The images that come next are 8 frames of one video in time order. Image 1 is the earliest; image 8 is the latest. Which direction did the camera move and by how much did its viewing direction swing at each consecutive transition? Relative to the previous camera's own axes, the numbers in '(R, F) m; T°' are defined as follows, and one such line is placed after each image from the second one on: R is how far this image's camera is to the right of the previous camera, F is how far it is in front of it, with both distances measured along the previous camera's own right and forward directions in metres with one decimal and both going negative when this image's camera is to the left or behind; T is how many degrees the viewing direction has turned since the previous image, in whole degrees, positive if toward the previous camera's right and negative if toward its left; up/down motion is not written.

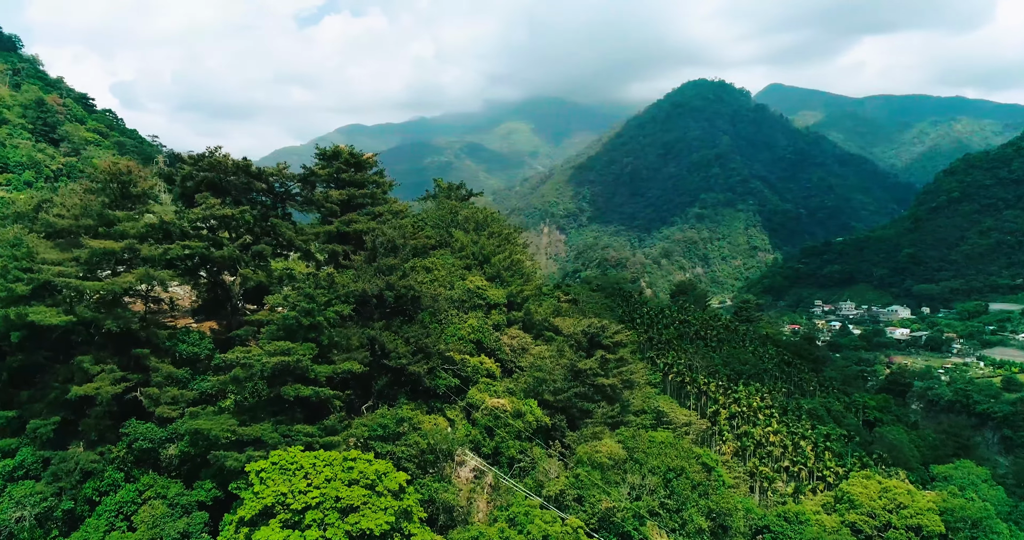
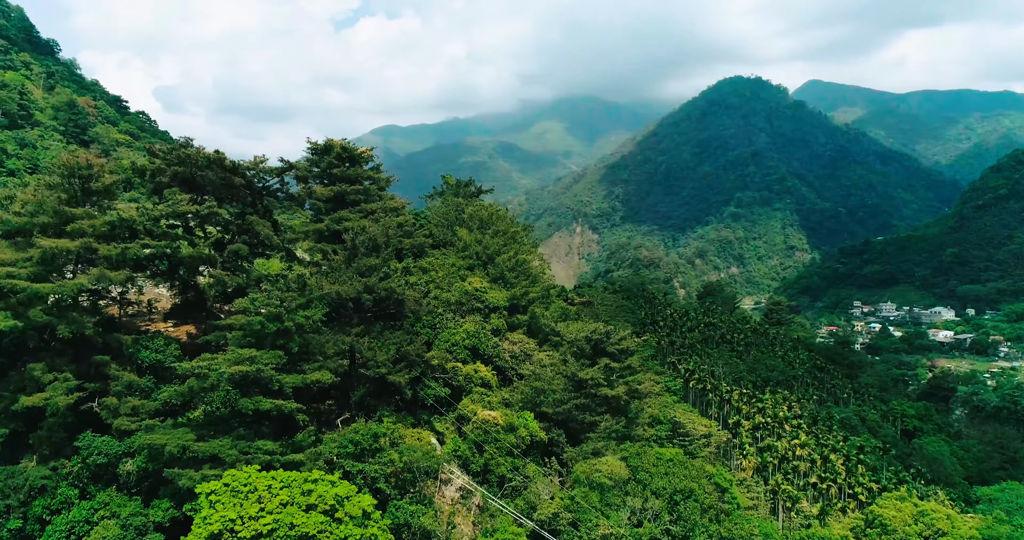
(+1.8, +2.9) m; -3°
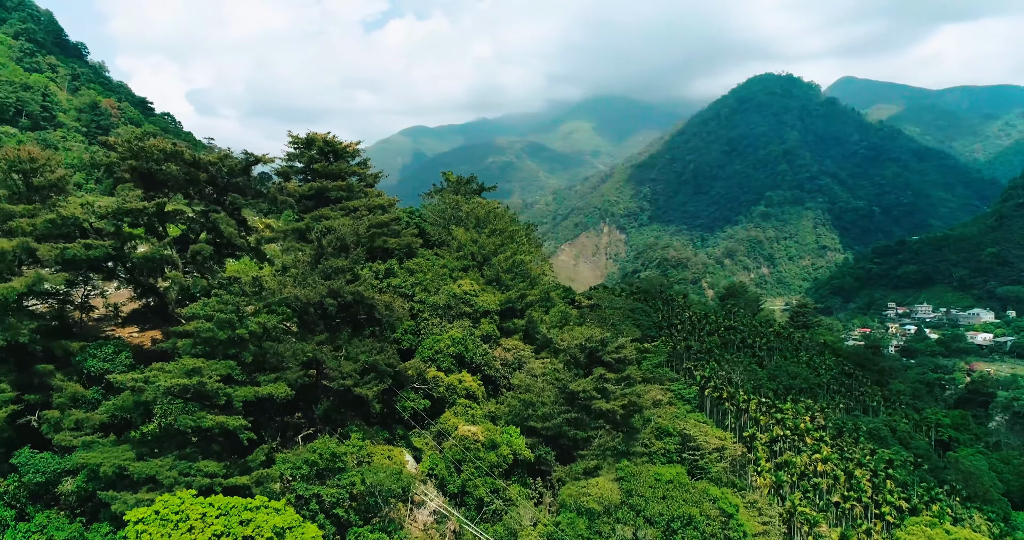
(+1.9, +2.9) m; -2°
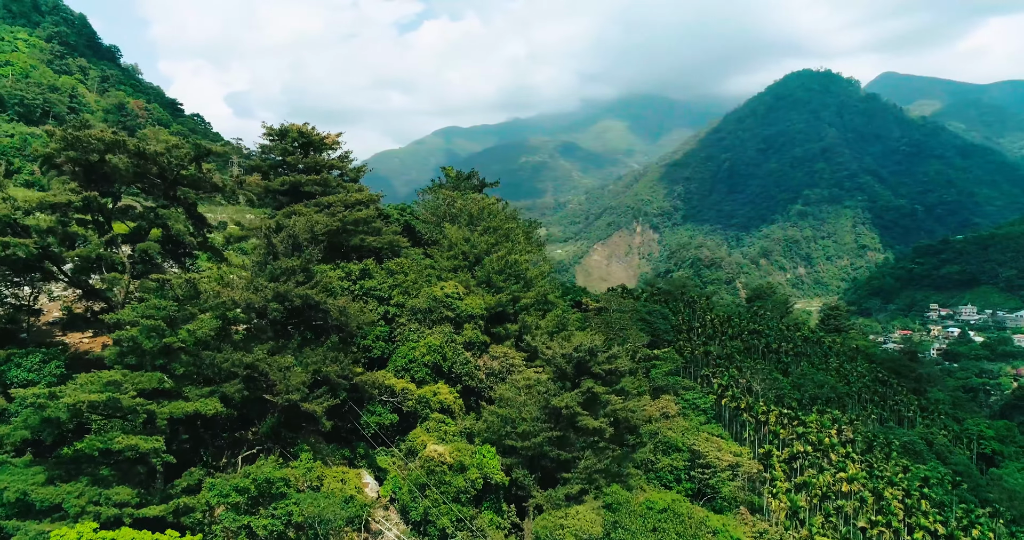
(+2.3, +3.3) m; -3°
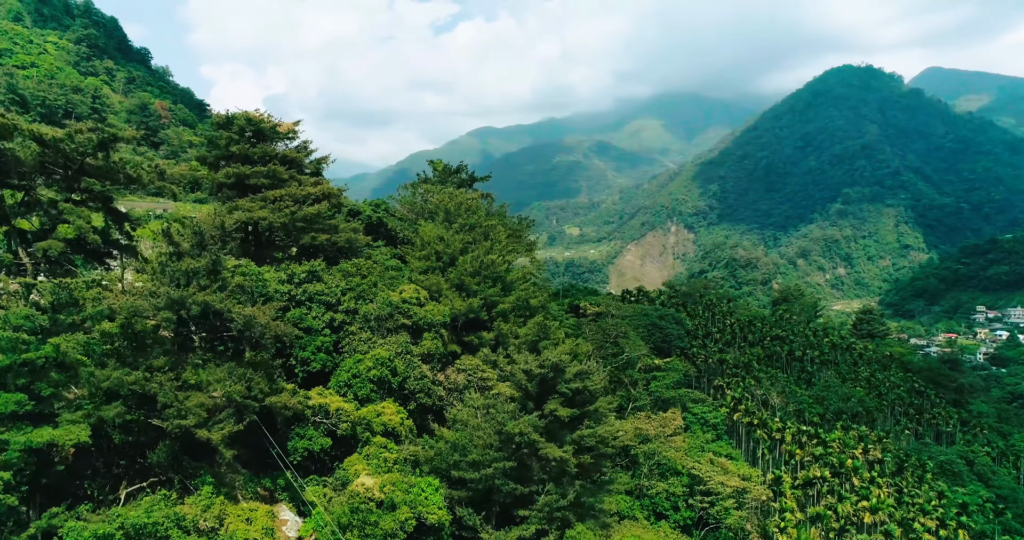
(+2.9, +4.2) m; -3°
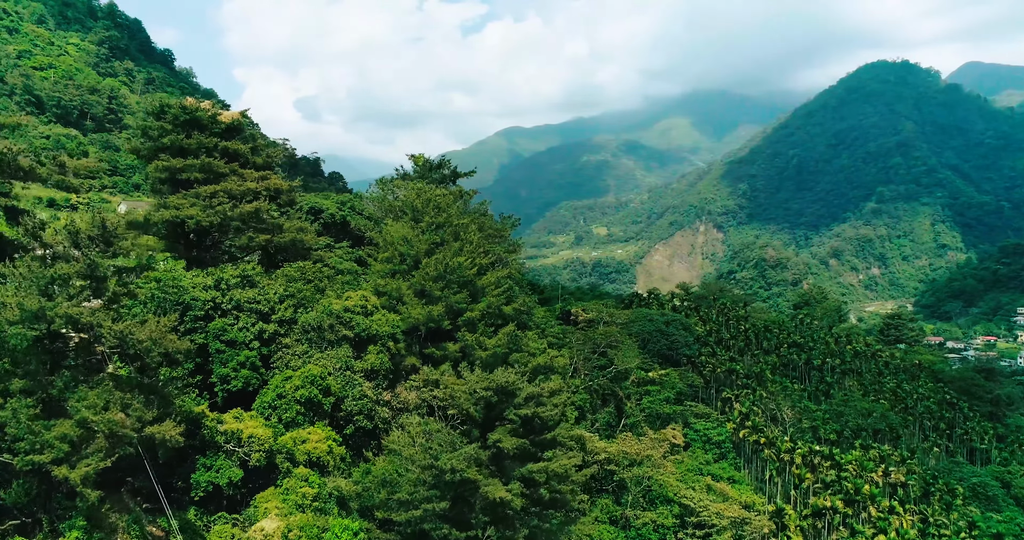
(+2.7, +3.8) m; -2°
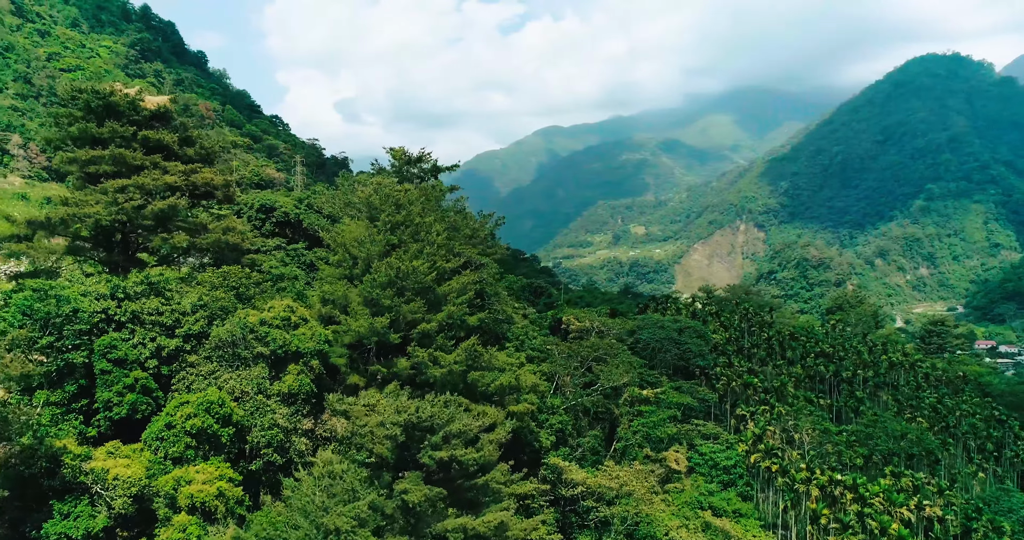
(+3.0, +4.3) m; -3°
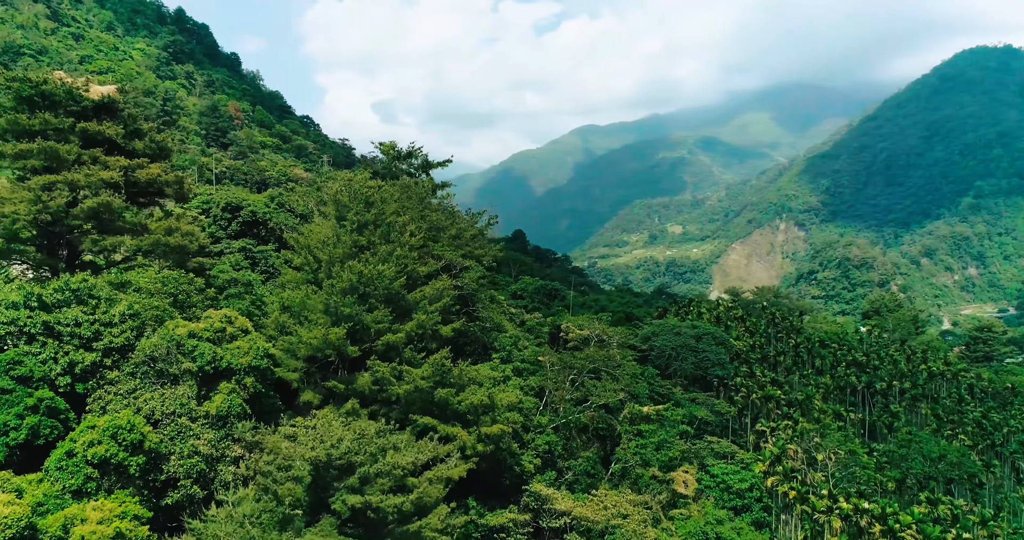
(+2.2, +3.1) m; -3°
